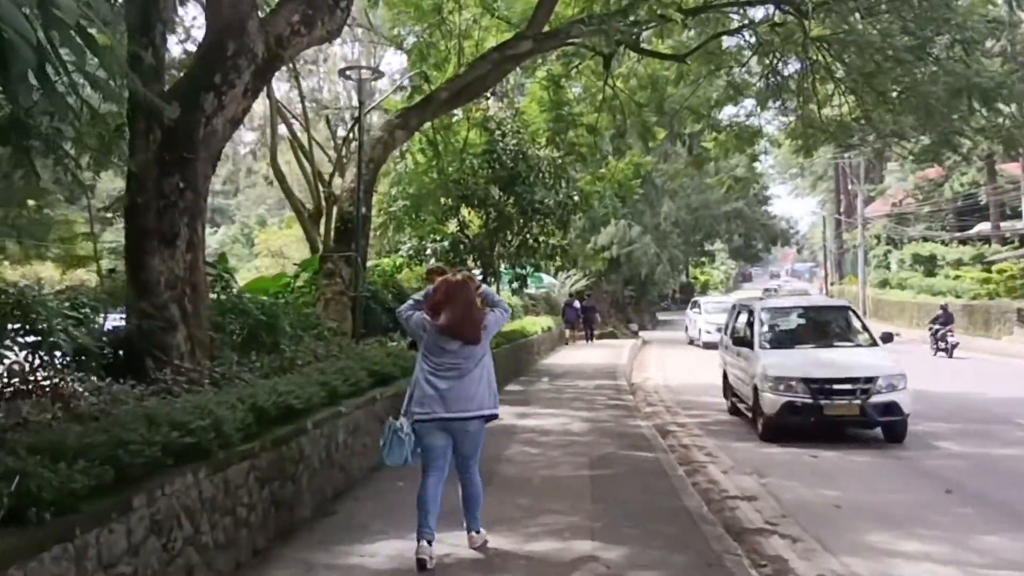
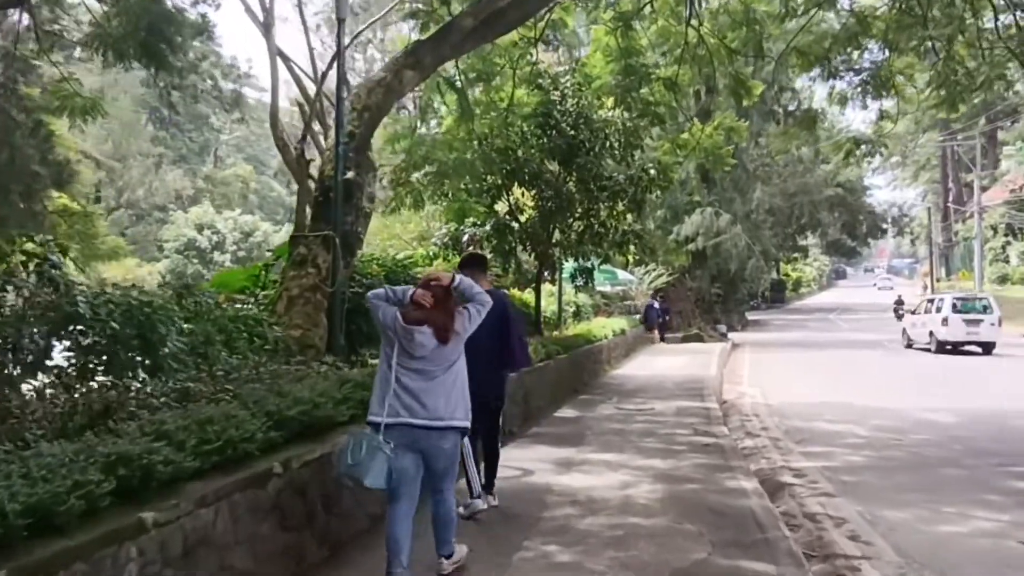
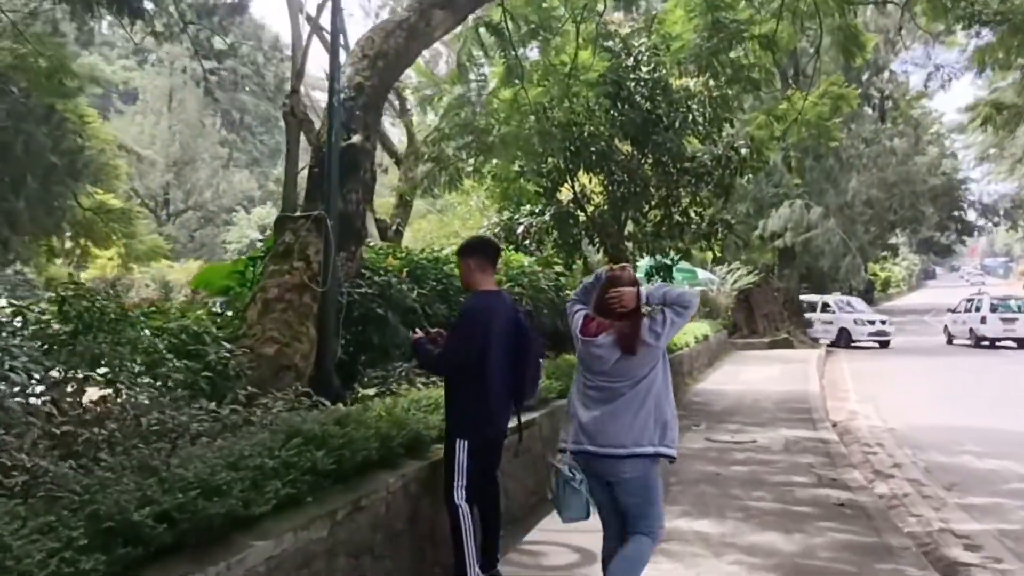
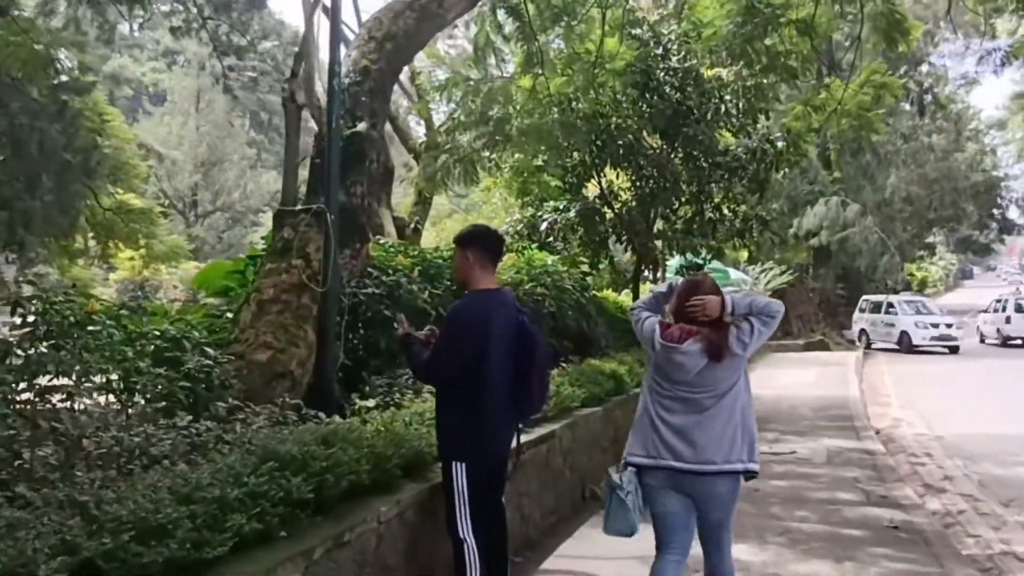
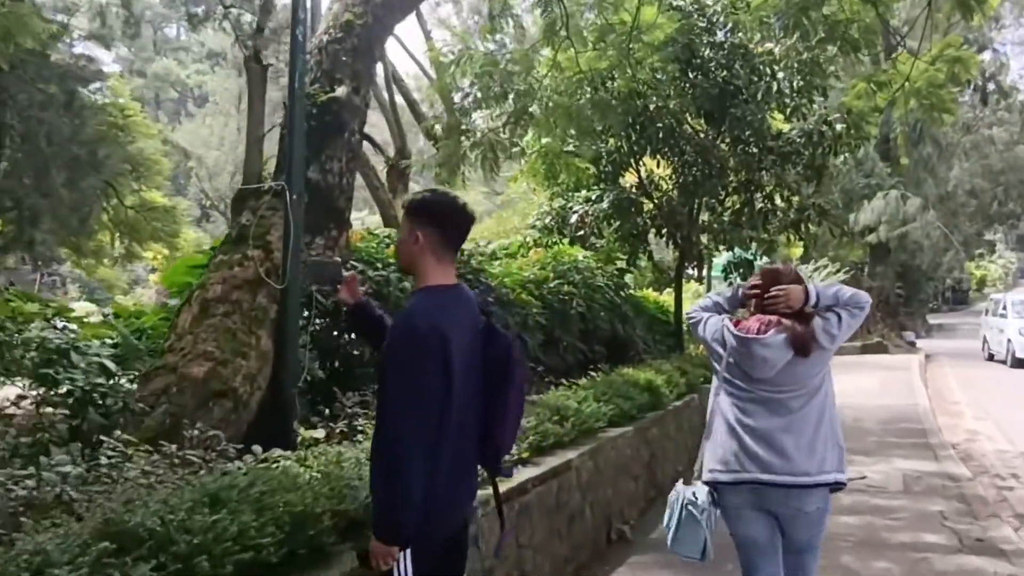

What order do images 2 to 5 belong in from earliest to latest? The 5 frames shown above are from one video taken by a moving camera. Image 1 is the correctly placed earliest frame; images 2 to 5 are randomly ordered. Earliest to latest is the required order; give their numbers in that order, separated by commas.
2, 3, 4, 5
